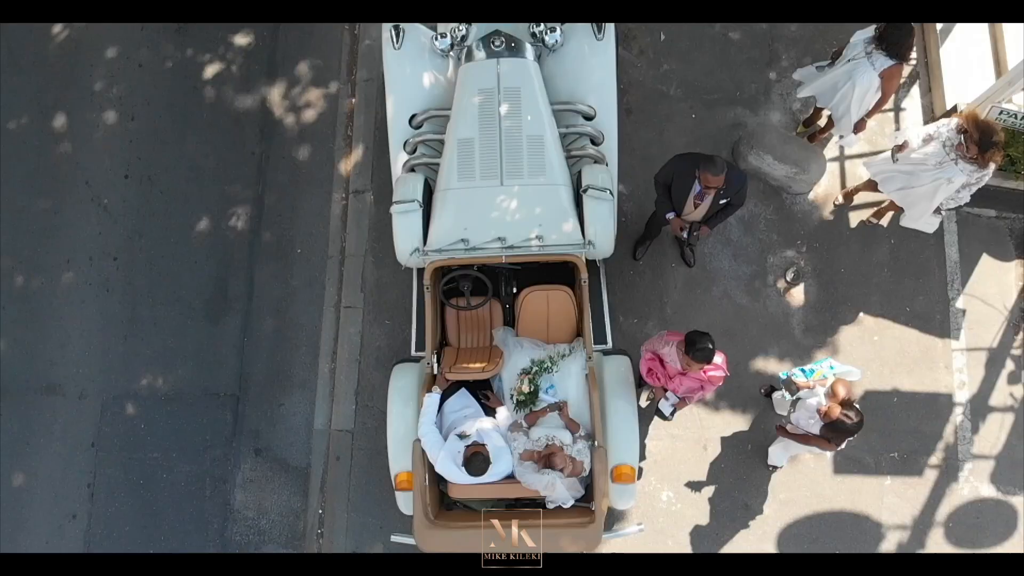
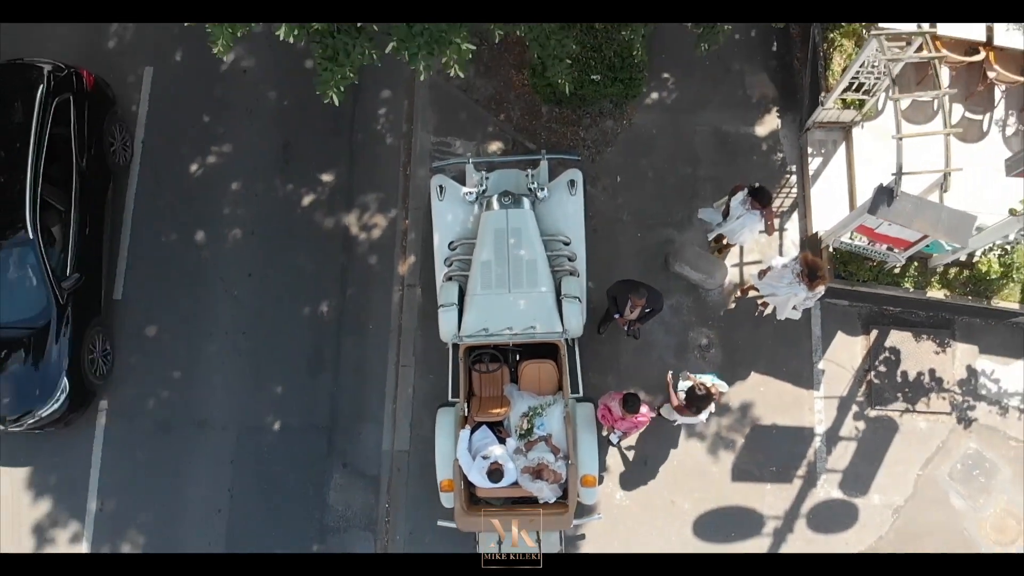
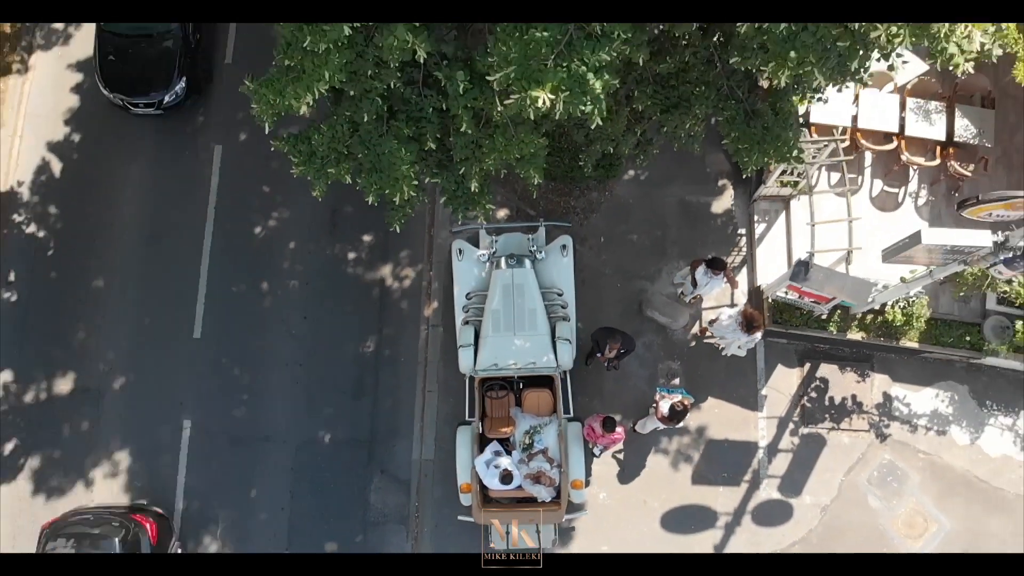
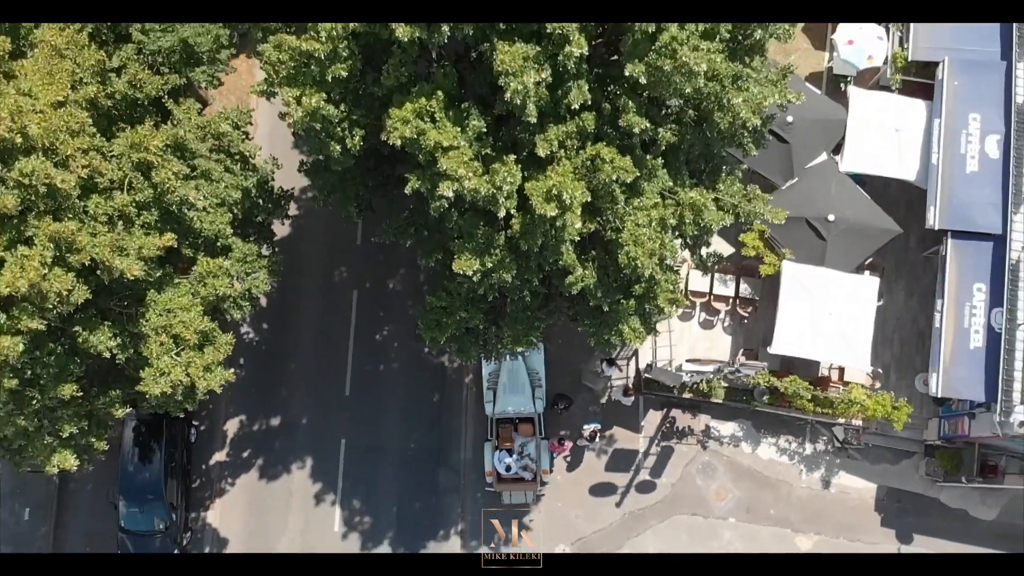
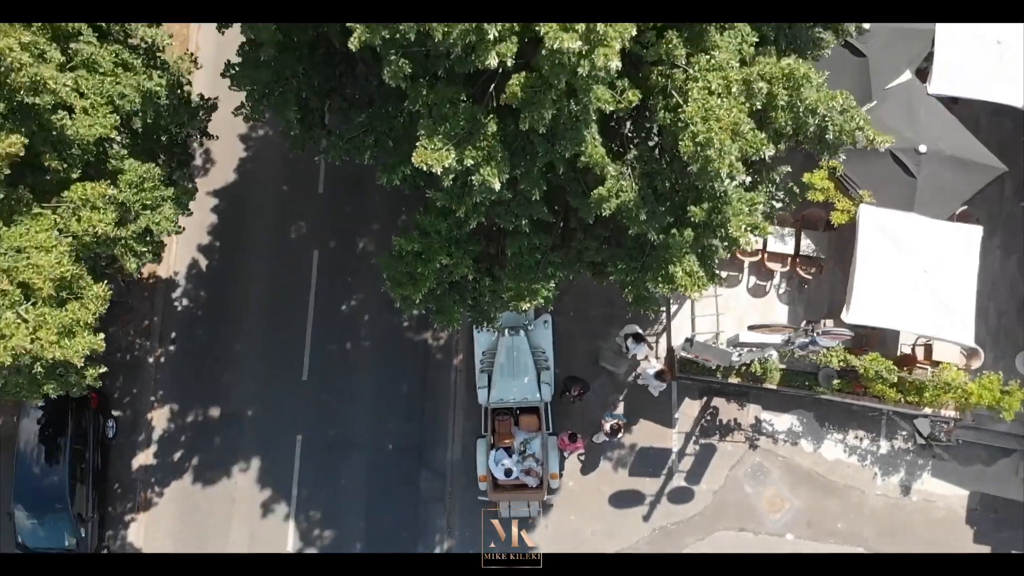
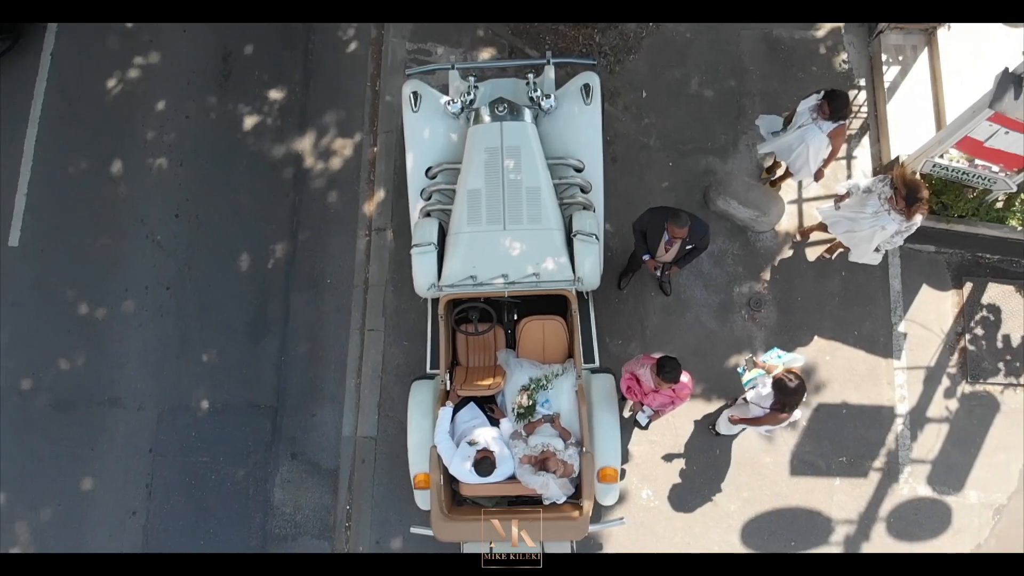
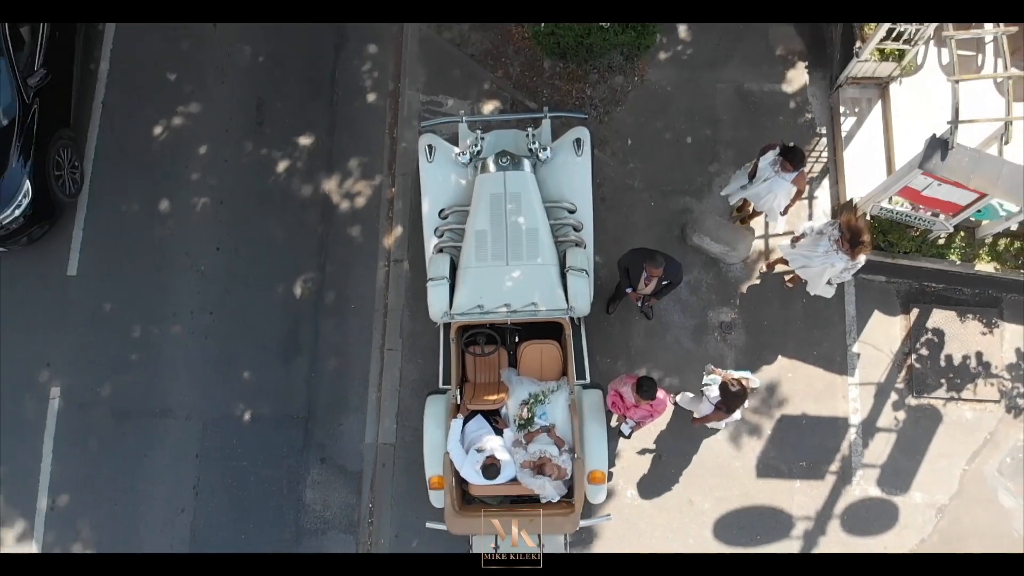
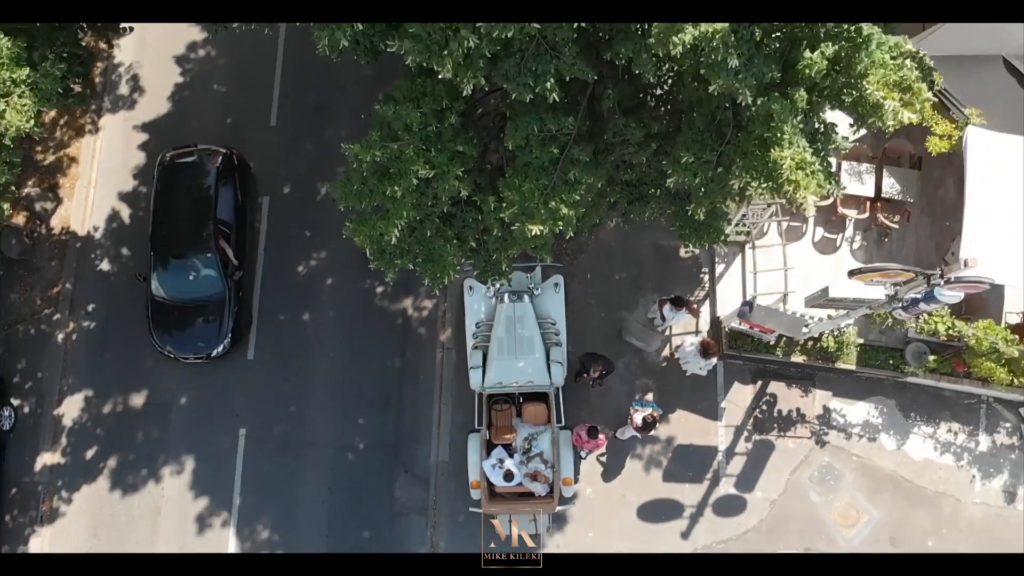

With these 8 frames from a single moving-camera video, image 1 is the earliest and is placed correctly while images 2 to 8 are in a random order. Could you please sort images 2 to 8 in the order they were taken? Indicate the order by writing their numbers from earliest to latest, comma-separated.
6, 7, 2, 3, 8, 5, 4
